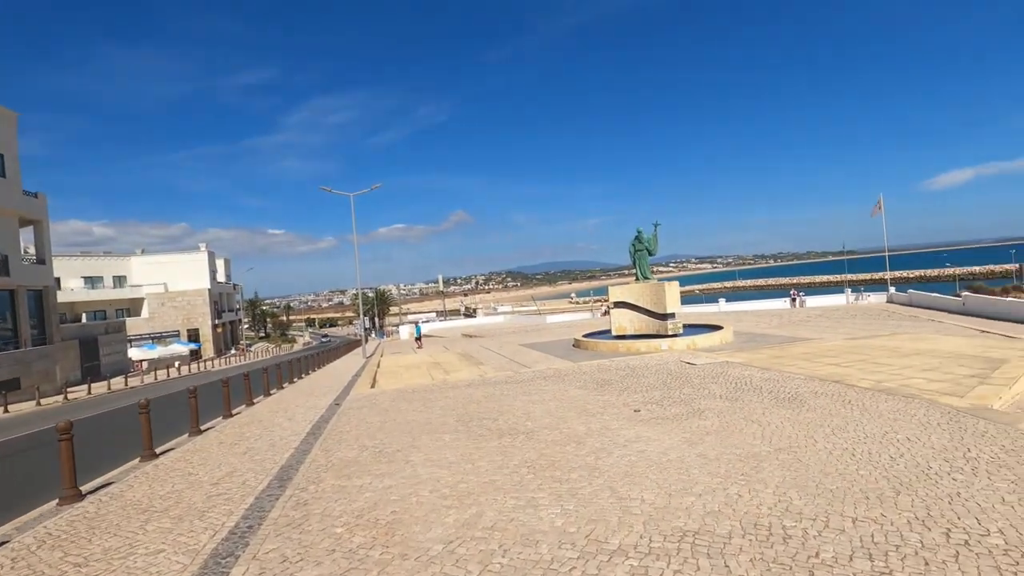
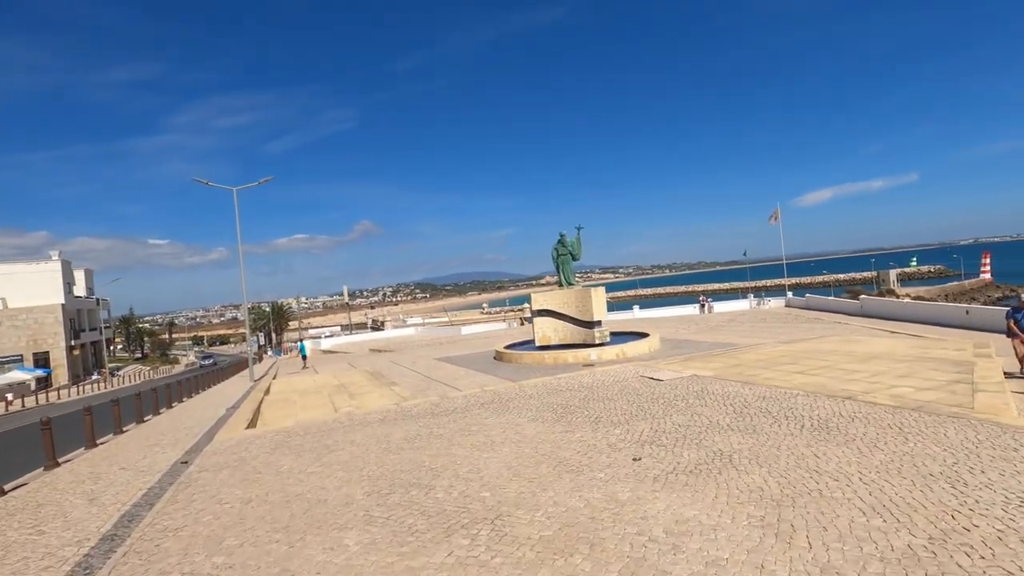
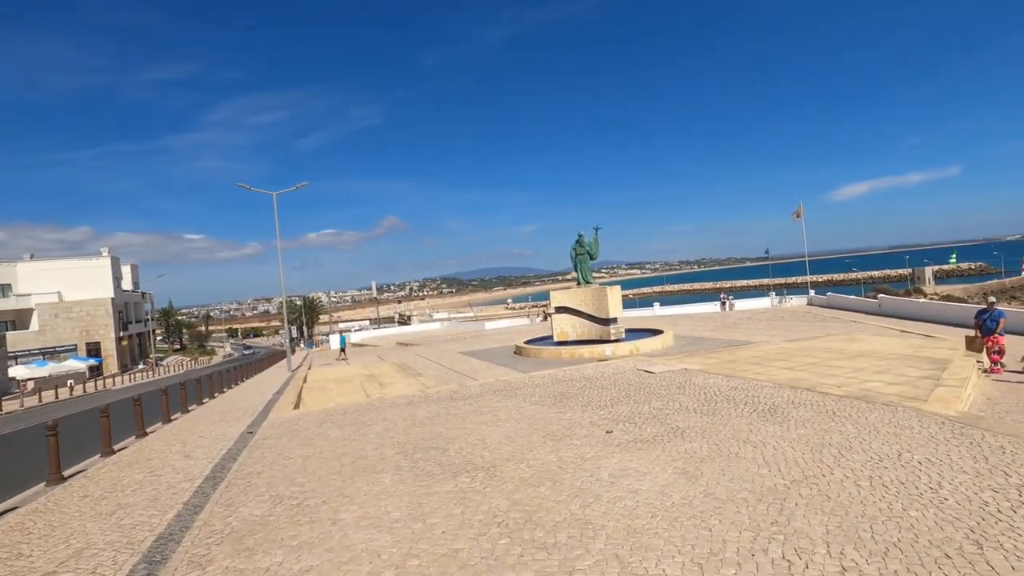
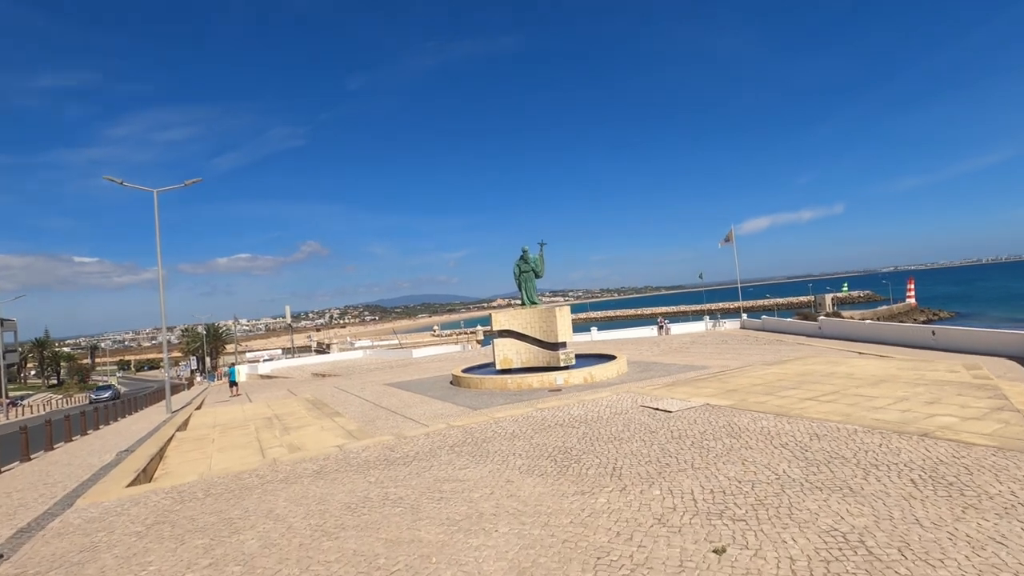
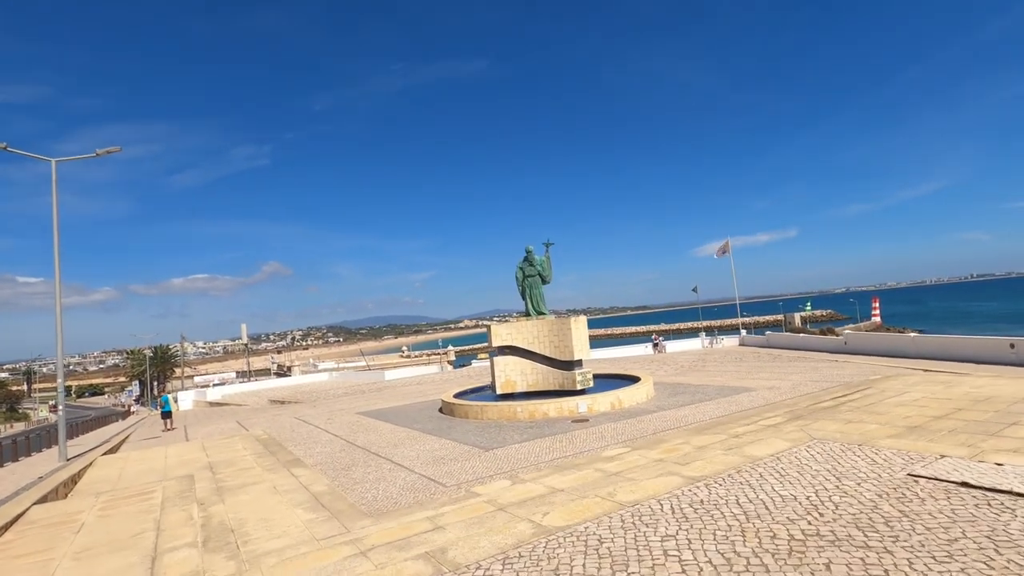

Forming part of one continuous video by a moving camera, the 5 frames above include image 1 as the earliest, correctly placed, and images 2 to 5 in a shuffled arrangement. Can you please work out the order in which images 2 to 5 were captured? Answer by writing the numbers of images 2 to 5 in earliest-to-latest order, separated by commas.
3, 2, 4, 5
